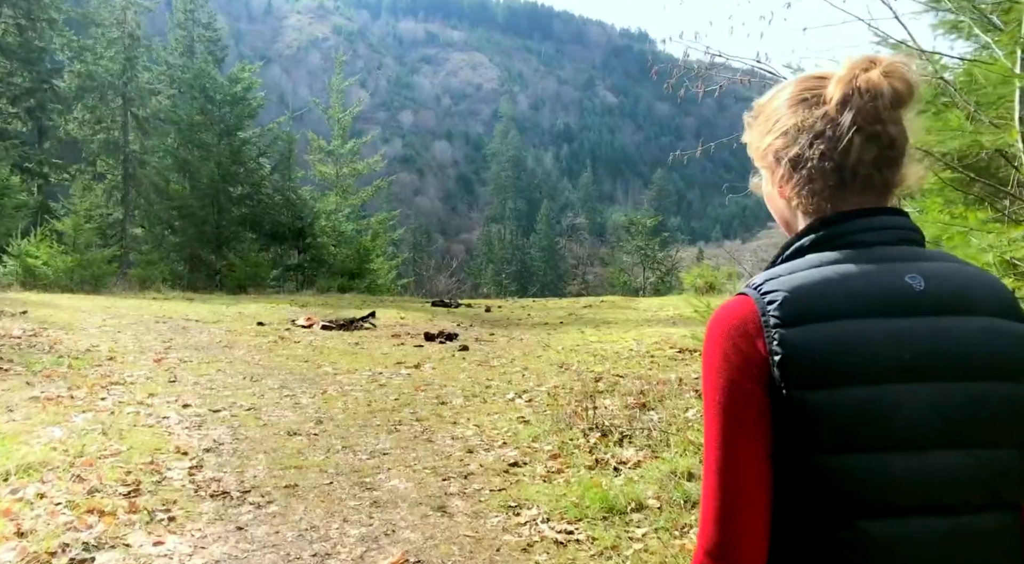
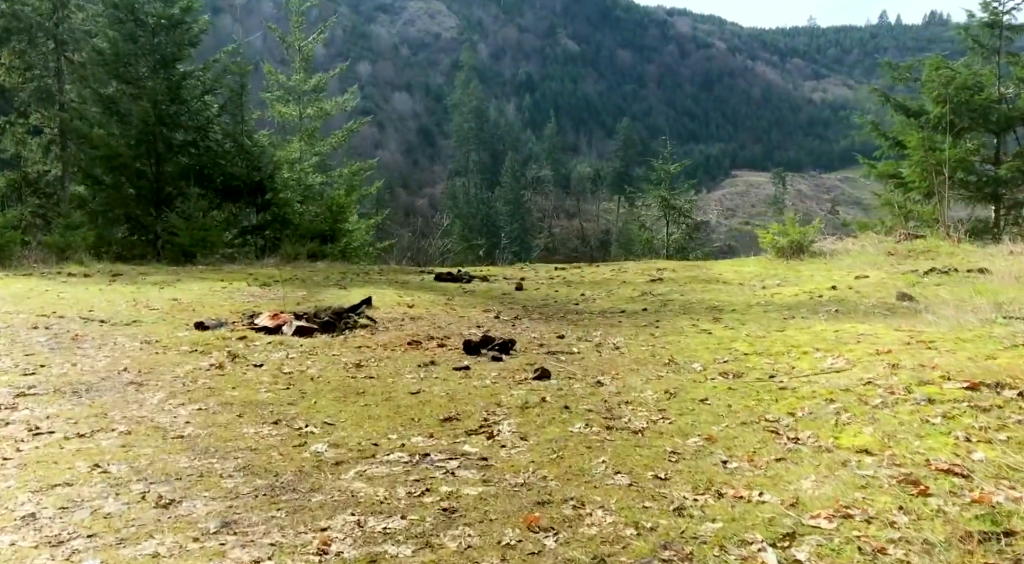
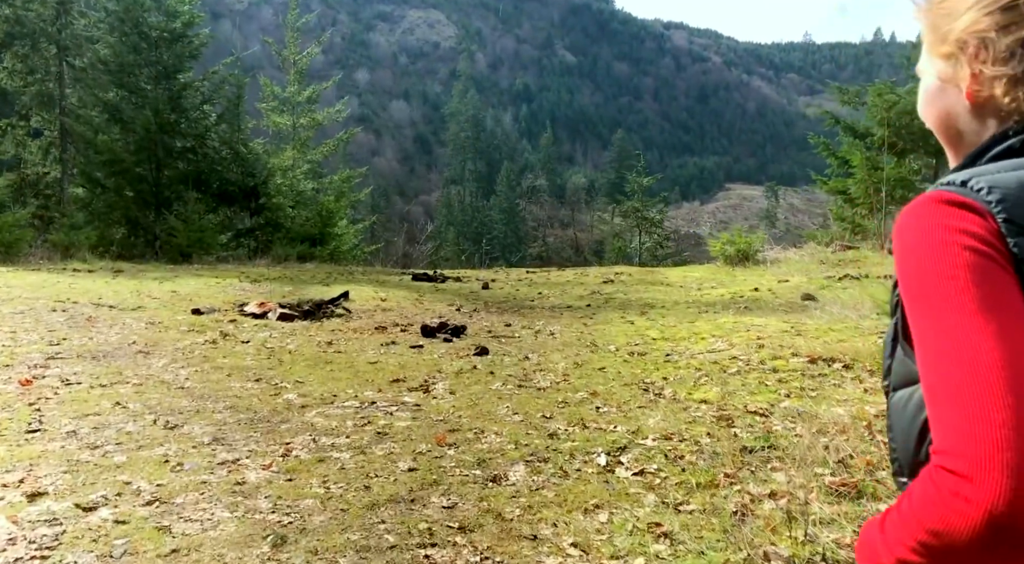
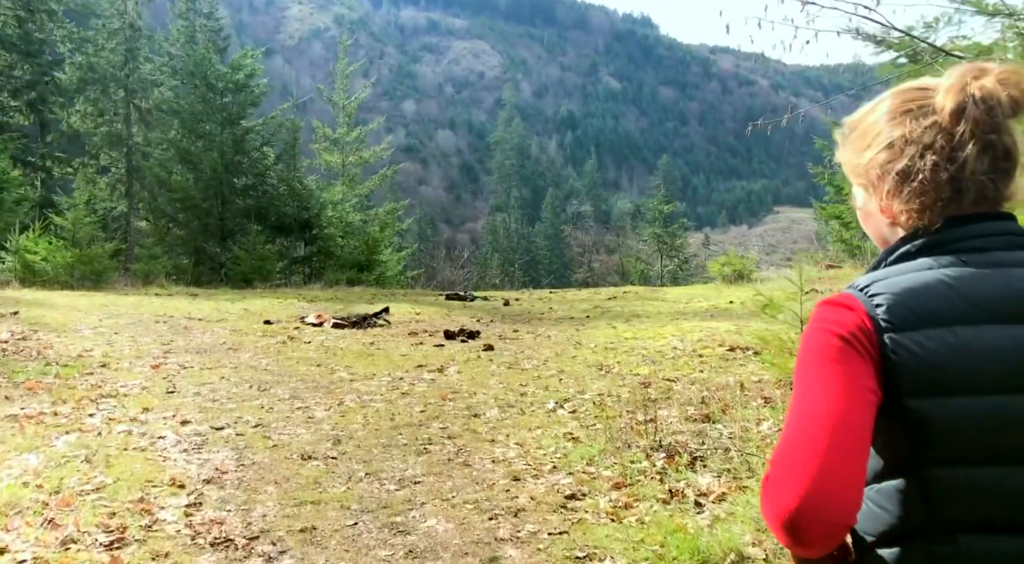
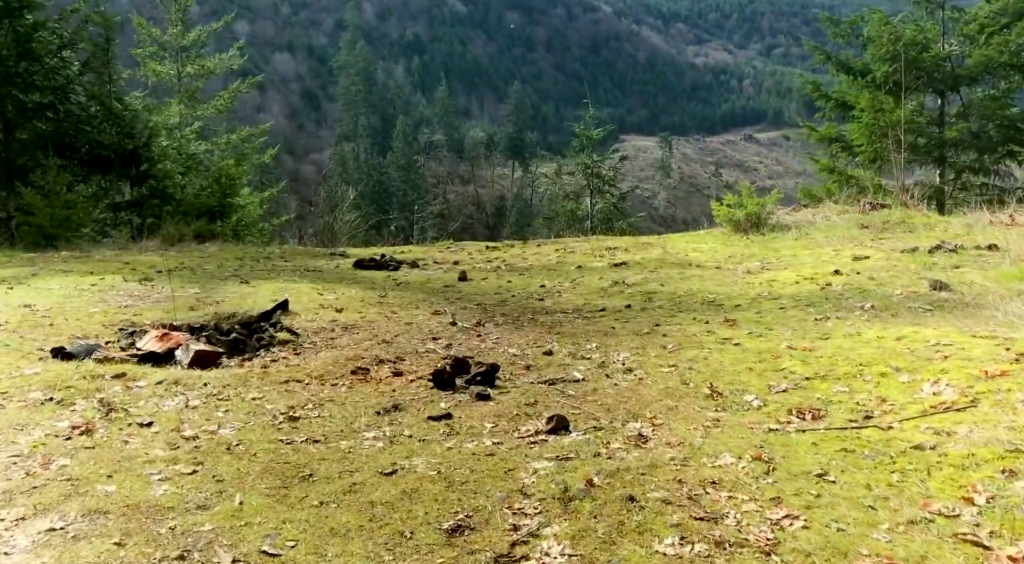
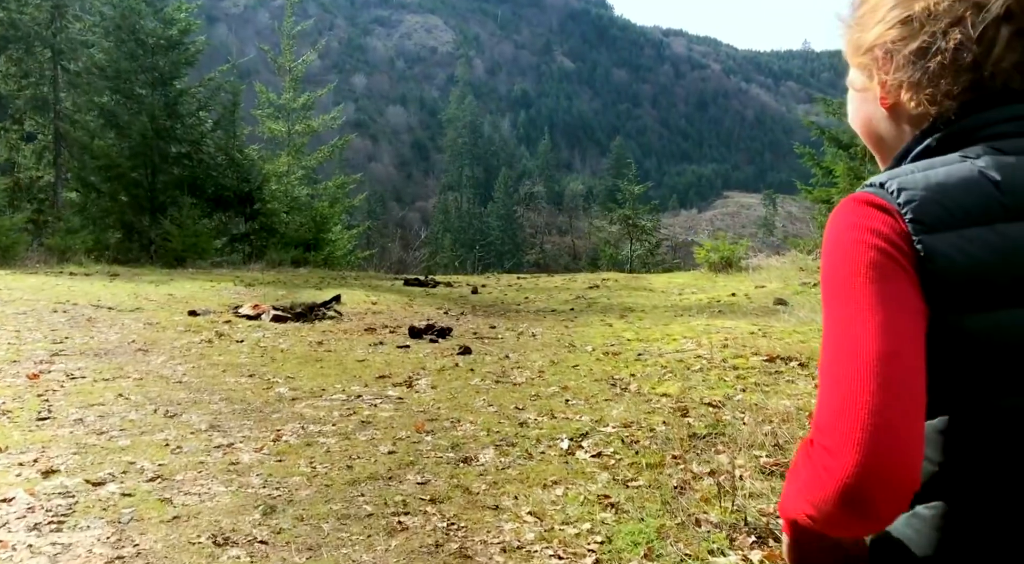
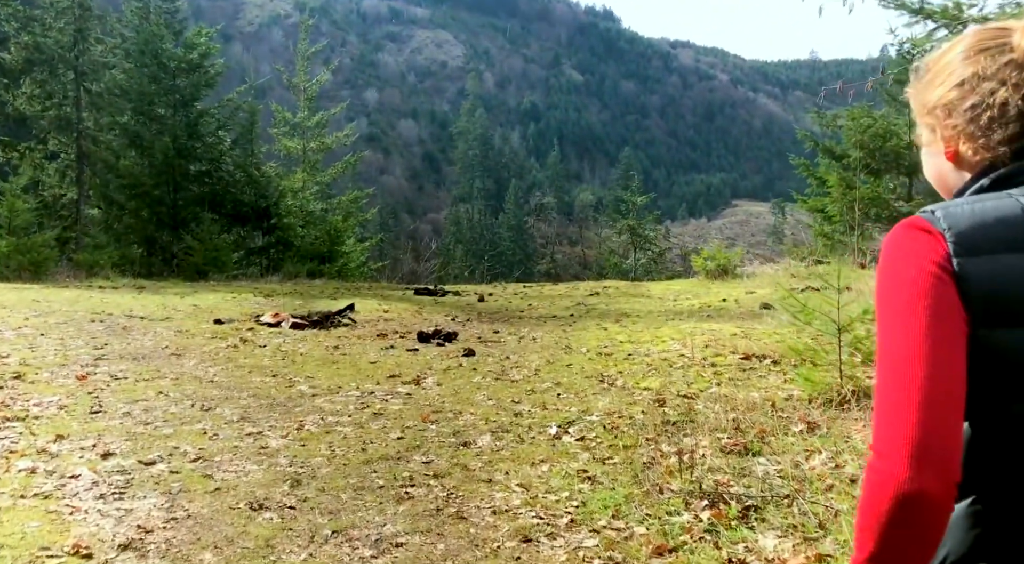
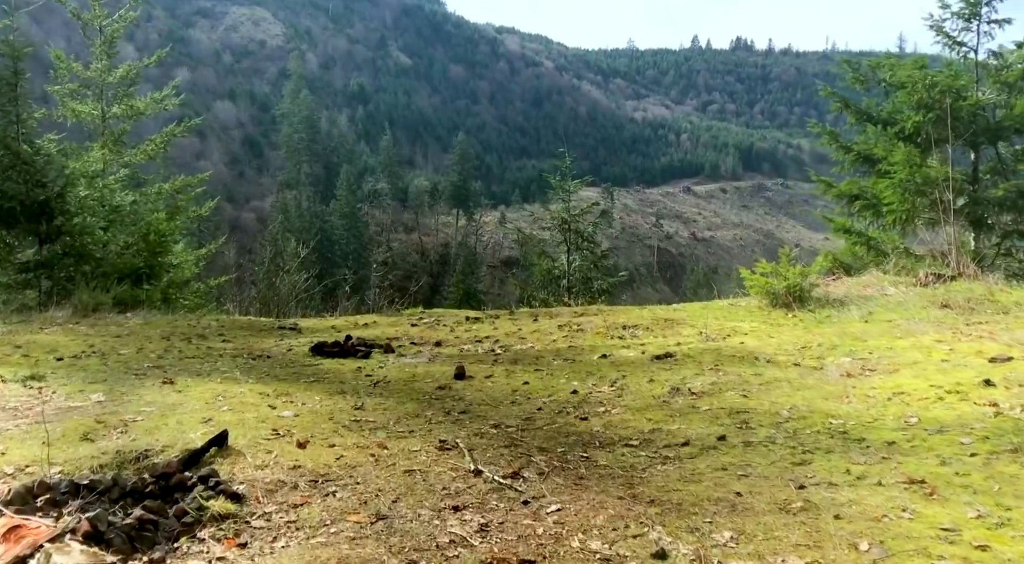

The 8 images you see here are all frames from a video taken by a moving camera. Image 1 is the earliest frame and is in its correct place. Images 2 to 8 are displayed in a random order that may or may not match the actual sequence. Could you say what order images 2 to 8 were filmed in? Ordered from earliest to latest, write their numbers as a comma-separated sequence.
4, 7, 6, 3, 2, 5, 8
